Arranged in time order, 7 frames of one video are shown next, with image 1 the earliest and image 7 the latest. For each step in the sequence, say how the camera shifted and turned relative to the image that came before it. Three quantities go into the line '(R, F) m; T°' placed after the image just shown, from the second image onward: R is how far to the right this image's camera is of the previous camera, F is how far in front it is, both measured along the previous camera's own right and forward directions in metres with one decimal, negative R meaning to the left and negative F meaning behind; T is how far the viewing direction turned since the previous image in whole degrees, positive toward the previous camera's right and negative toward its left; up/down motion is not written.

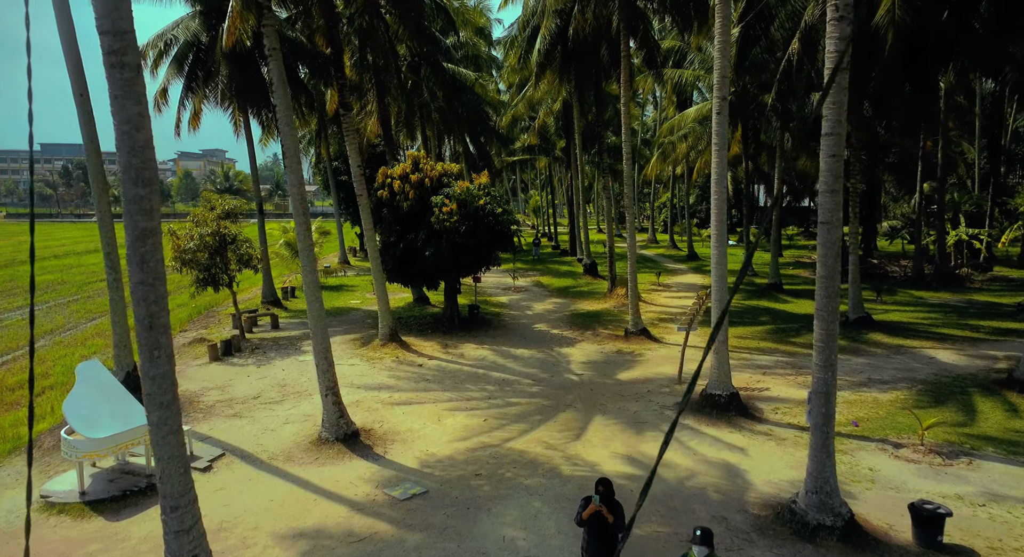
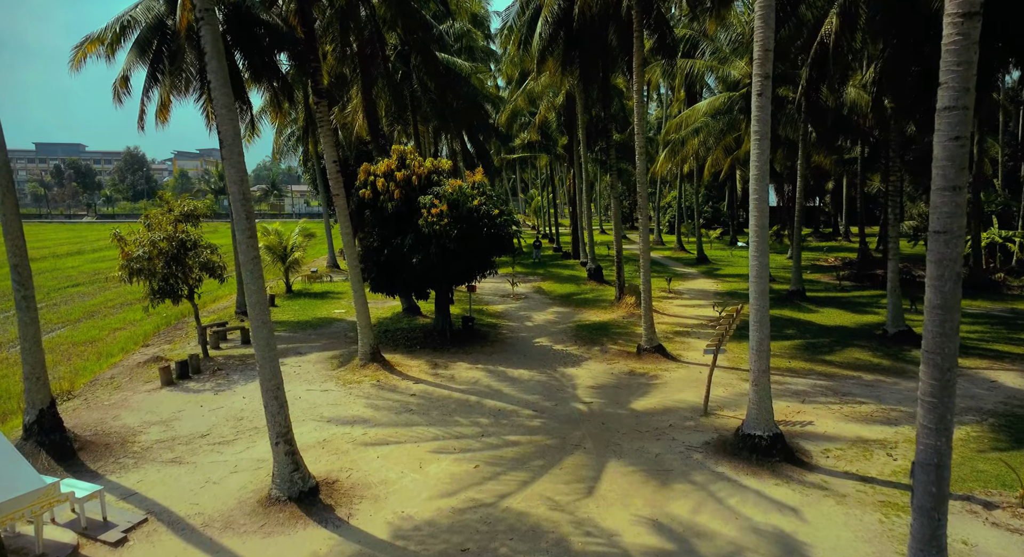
(0.0, +1.8) m; 0°
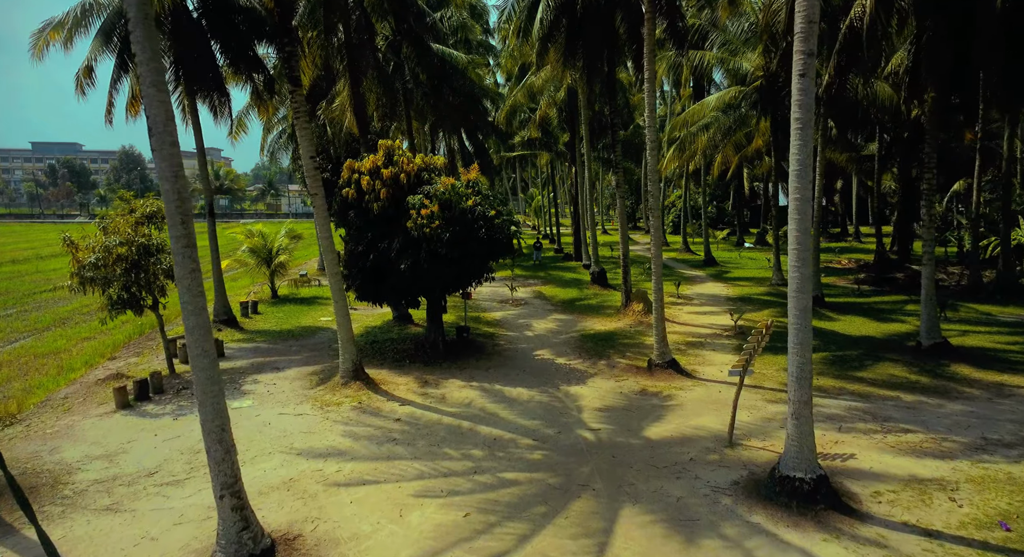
(0.0, +1.3) m; 0°
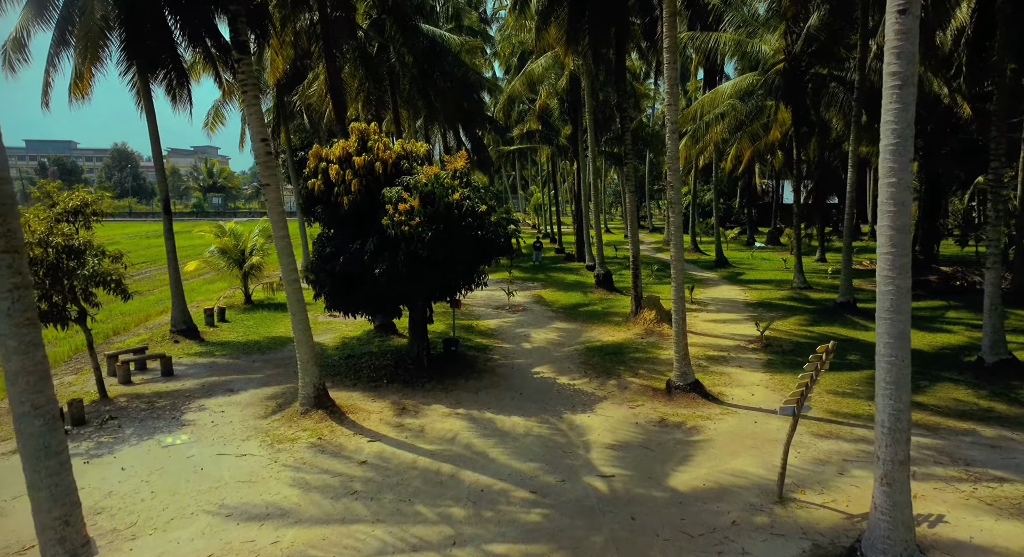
(+0.1, +2.0) m; 0°
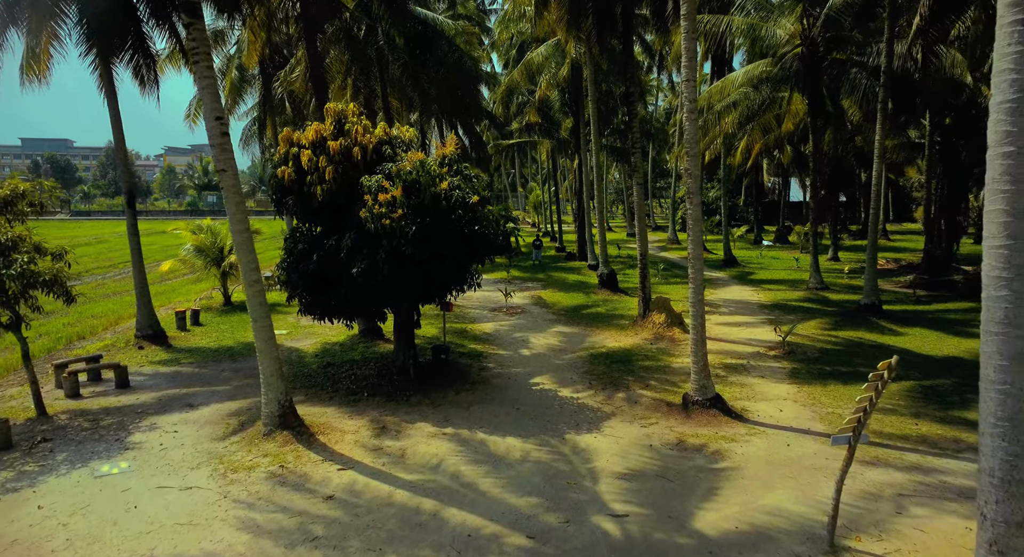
(+0.1, +1.3) m; 0°
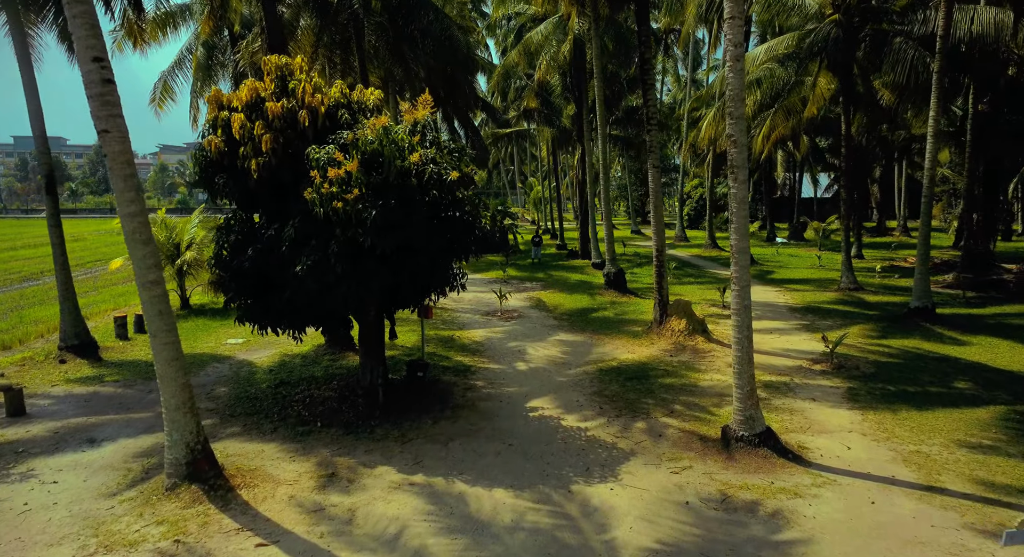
(+0.1, +2.2) m; 0°
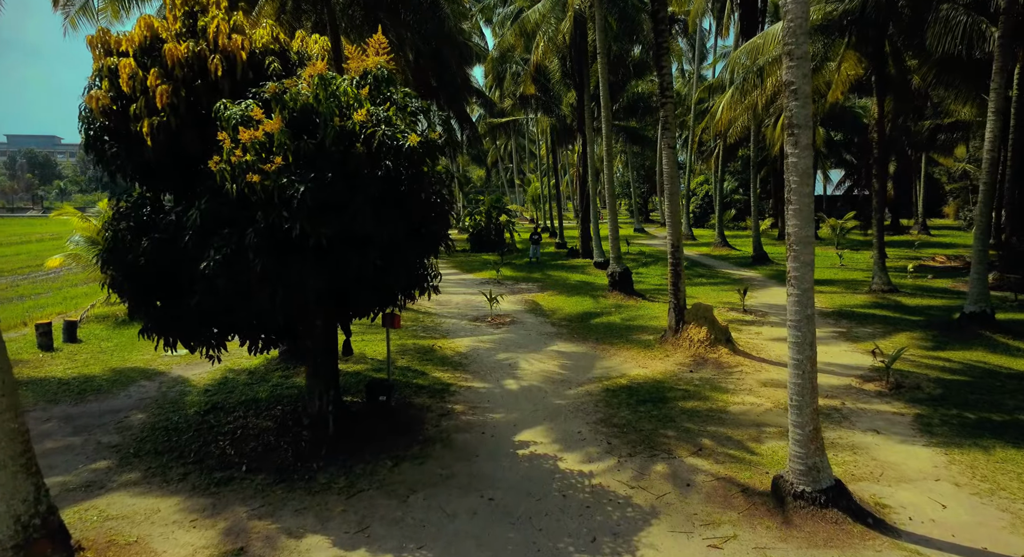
(+0.2, +1.9) m; 0°
